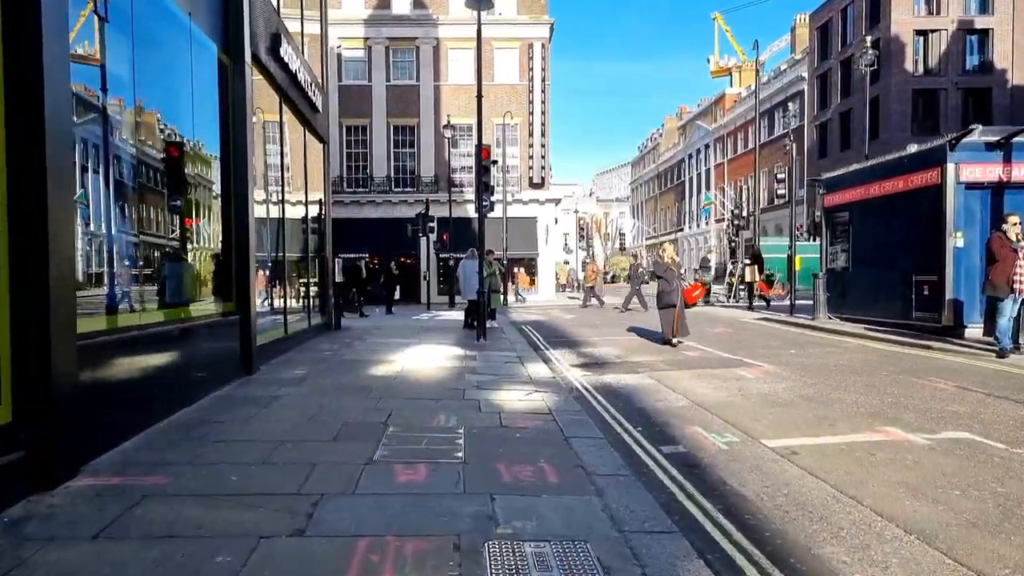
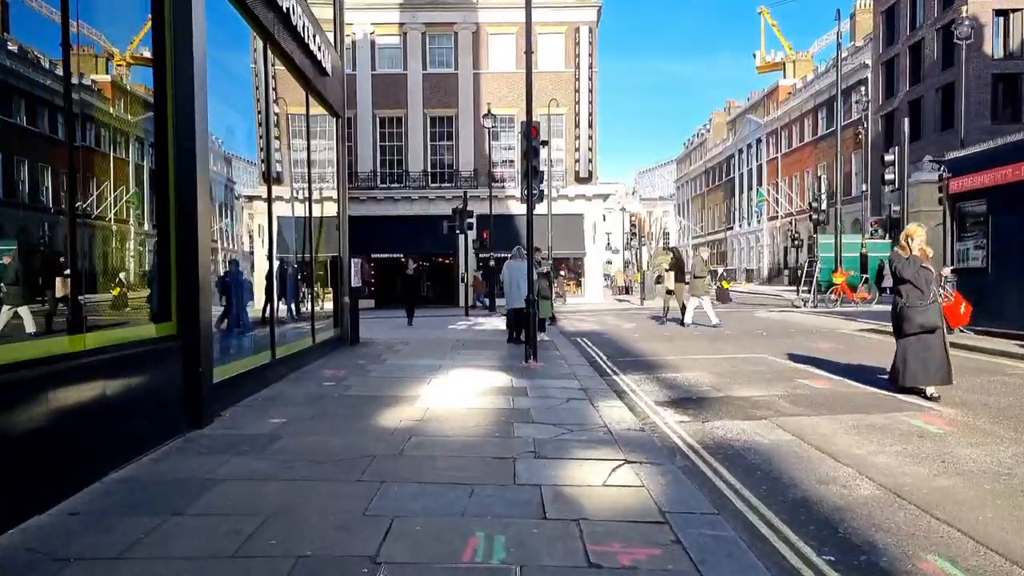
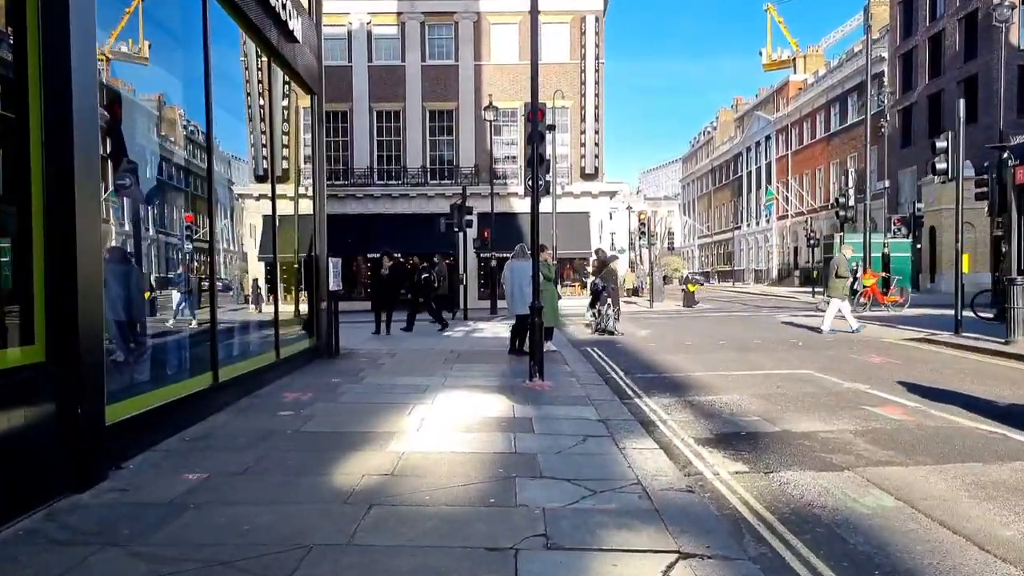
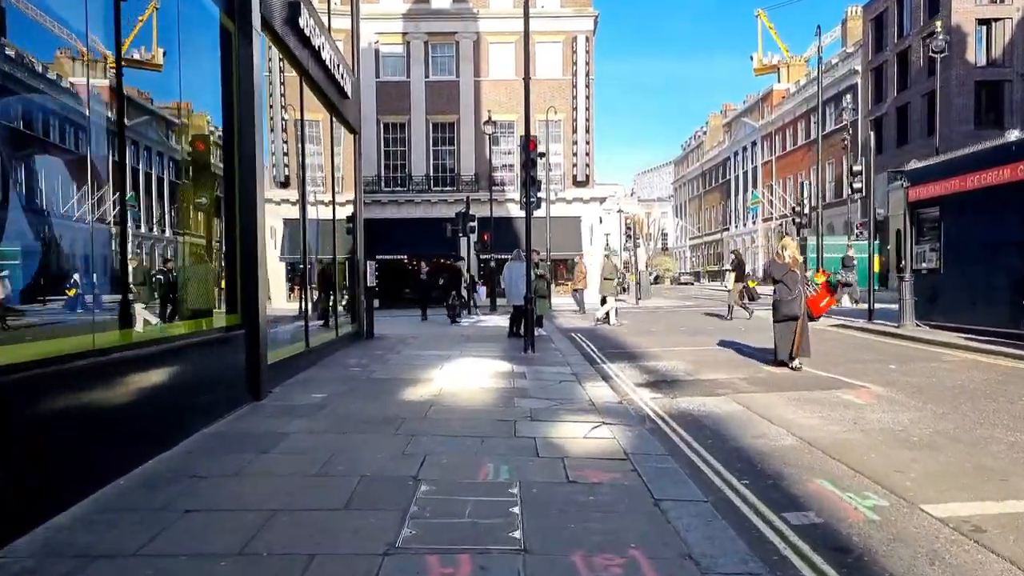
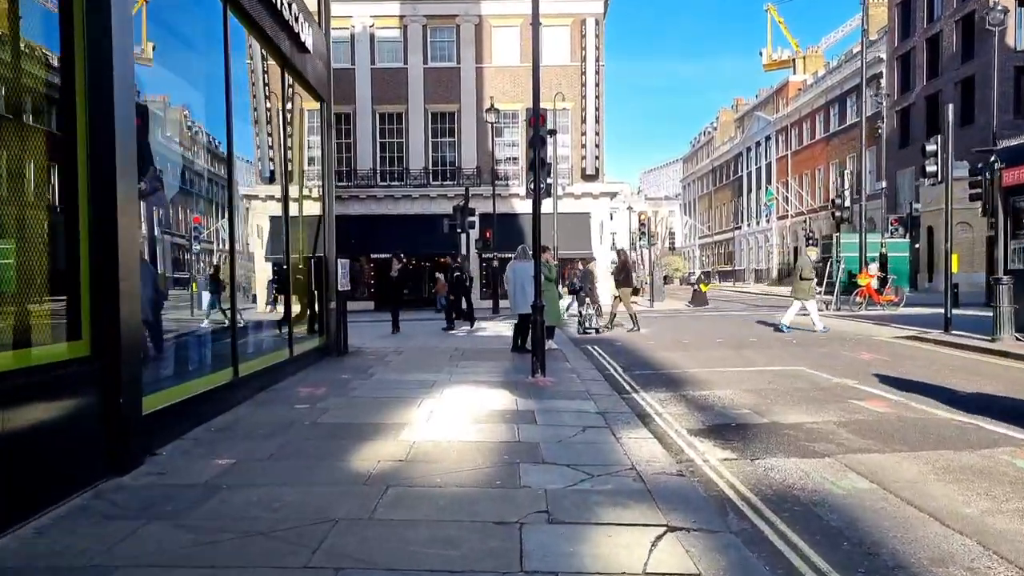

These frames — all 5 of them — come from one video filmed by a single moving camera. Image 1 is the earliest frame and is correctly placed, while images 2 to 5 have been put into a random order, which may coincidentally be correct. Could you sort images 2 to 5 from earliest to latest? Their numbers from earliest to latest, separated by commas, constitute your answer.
4, 2, 5, 3
